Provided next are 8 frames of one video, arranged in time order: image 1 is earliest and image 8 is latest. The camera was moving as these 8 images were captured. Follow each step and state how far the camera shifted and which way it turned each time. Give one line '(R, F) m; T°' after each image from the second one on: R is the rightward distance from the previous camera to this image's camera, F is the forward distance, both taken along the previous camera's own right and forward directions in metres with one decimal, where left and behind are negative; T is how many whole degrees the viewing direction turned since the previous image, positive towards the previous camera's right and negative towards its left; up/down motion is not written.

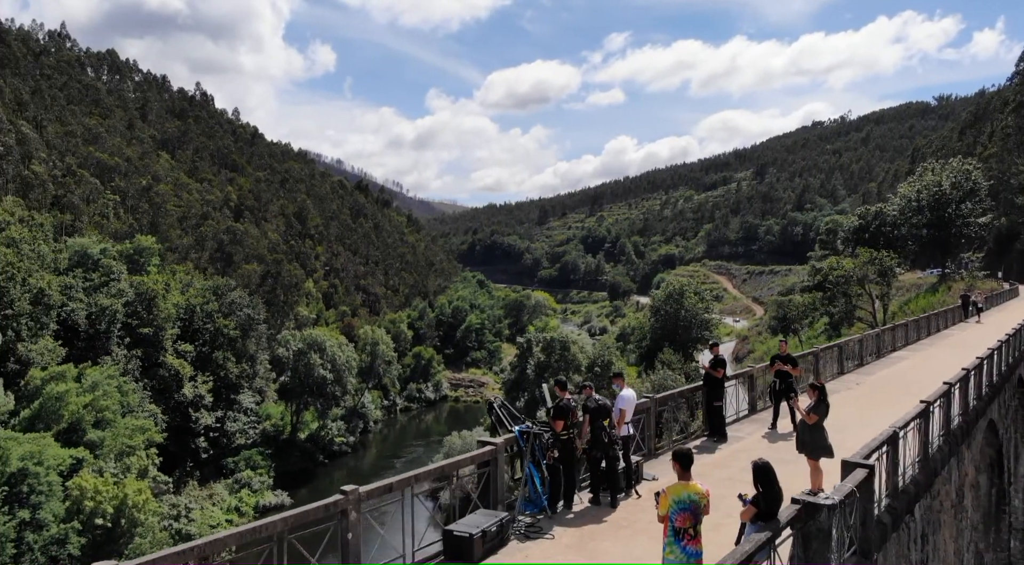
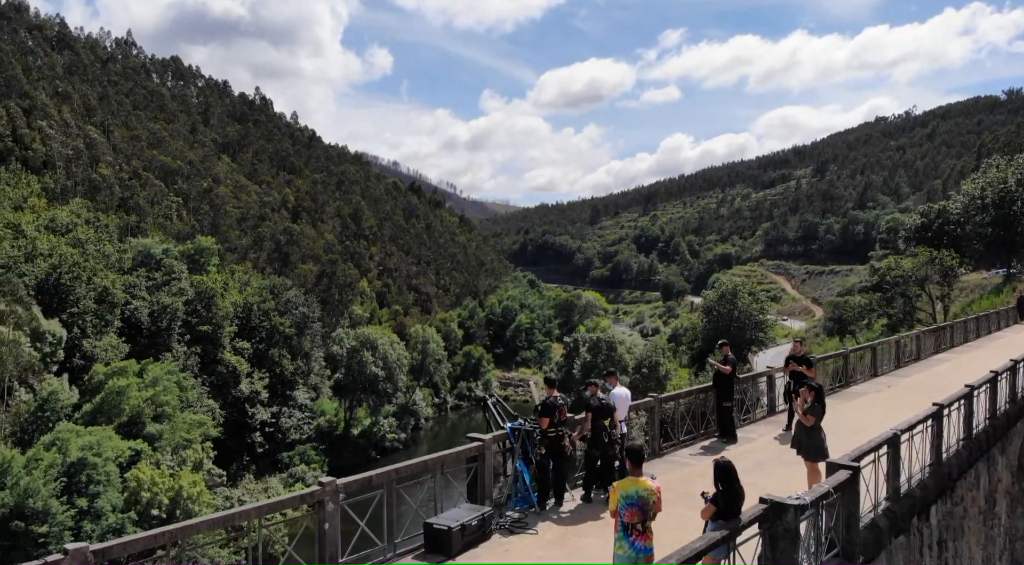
(+0.8, -0.1) m; -4°
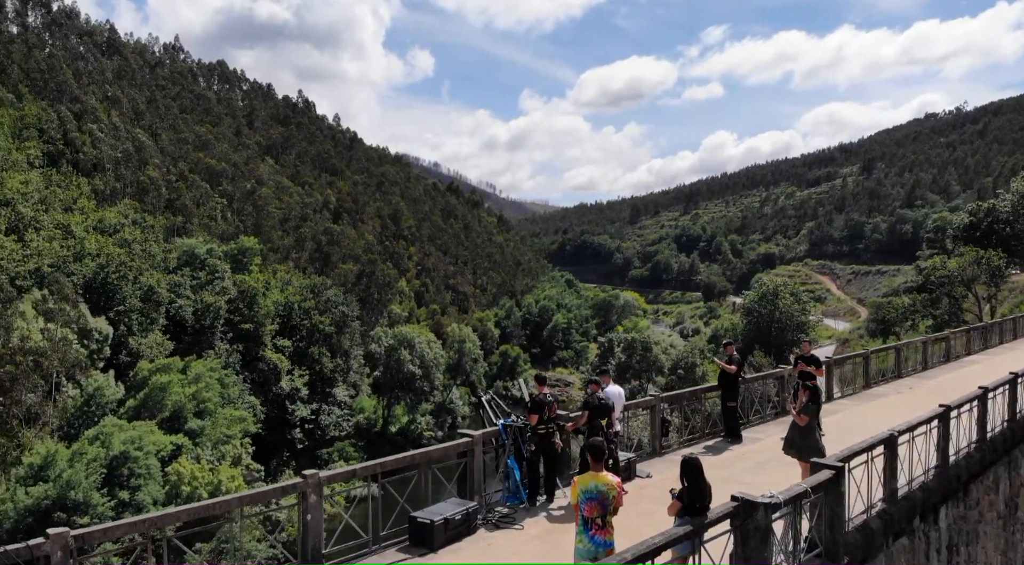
(+0.6, -0.1) m; -3°
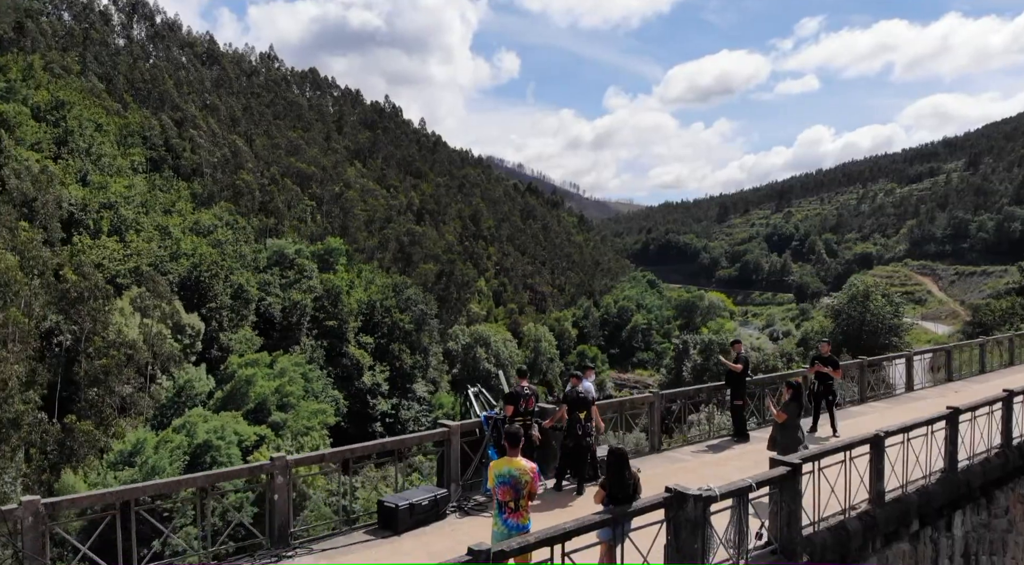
(+1.4, -0.2) m; -7°
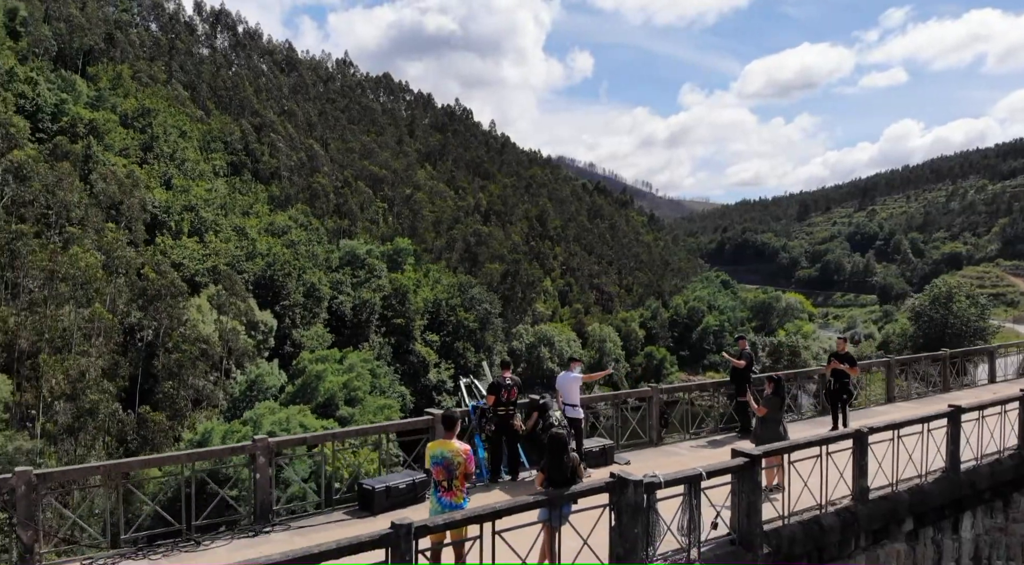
(+1.2, -0.2) m; -6°
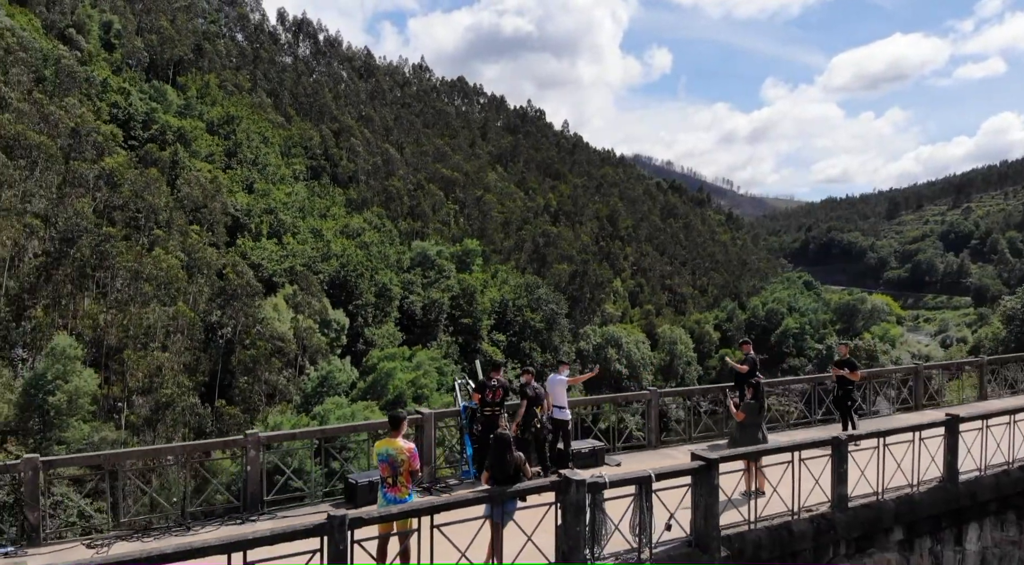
(+1.3, -0.3) m; -6°
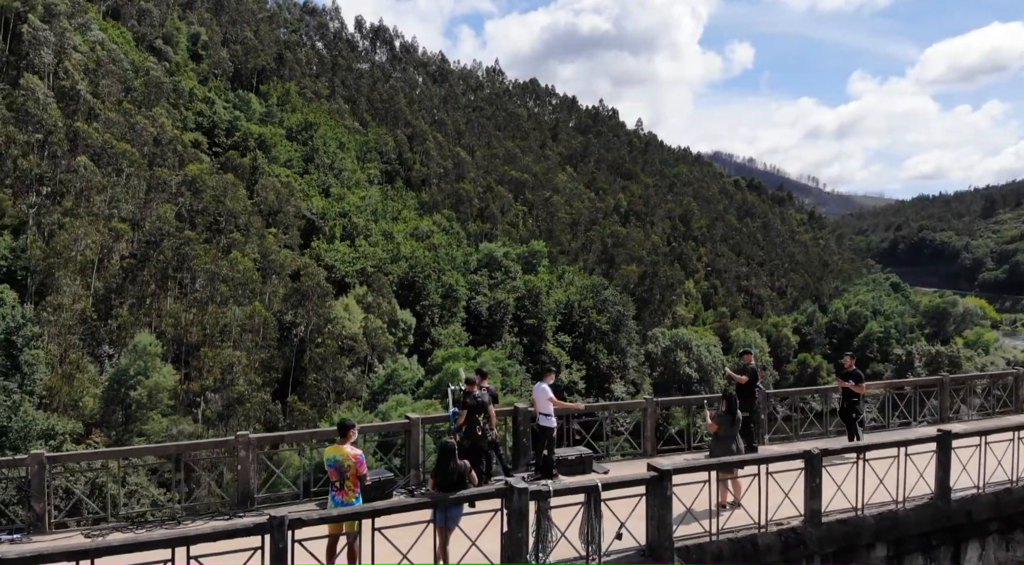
(+1.4, -0.2) m; -6°
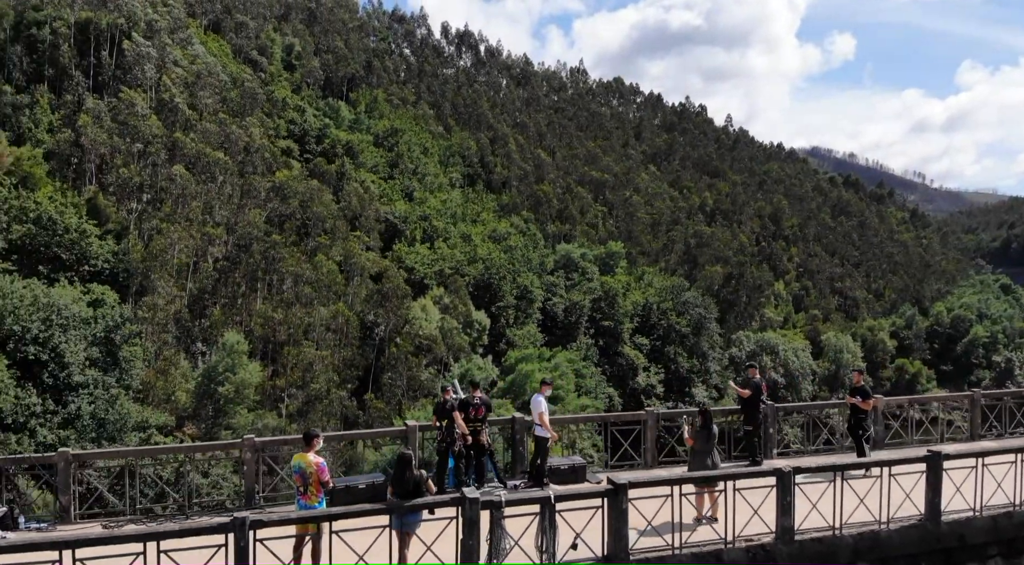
(+1.5, -0.3) m; -7°
